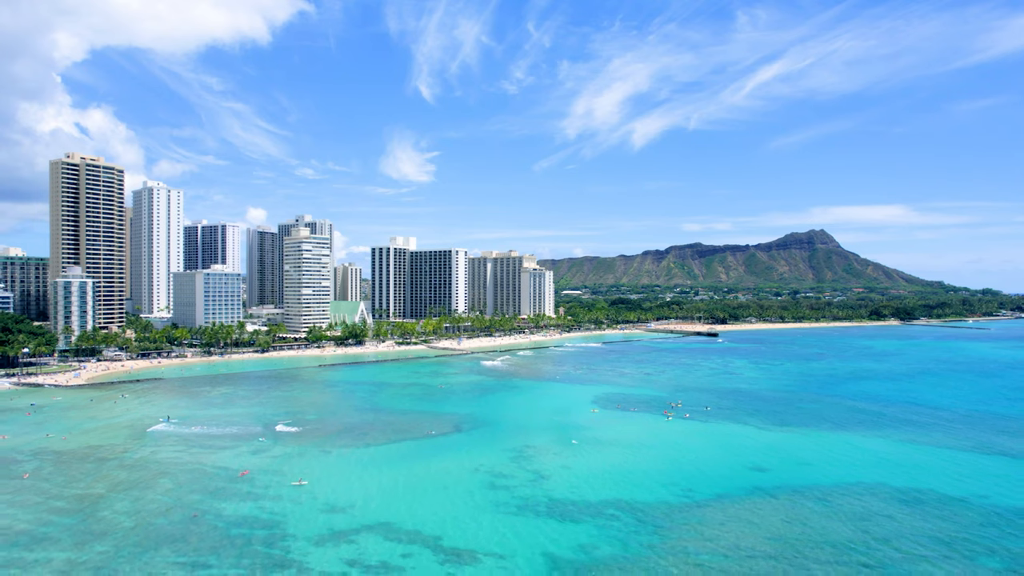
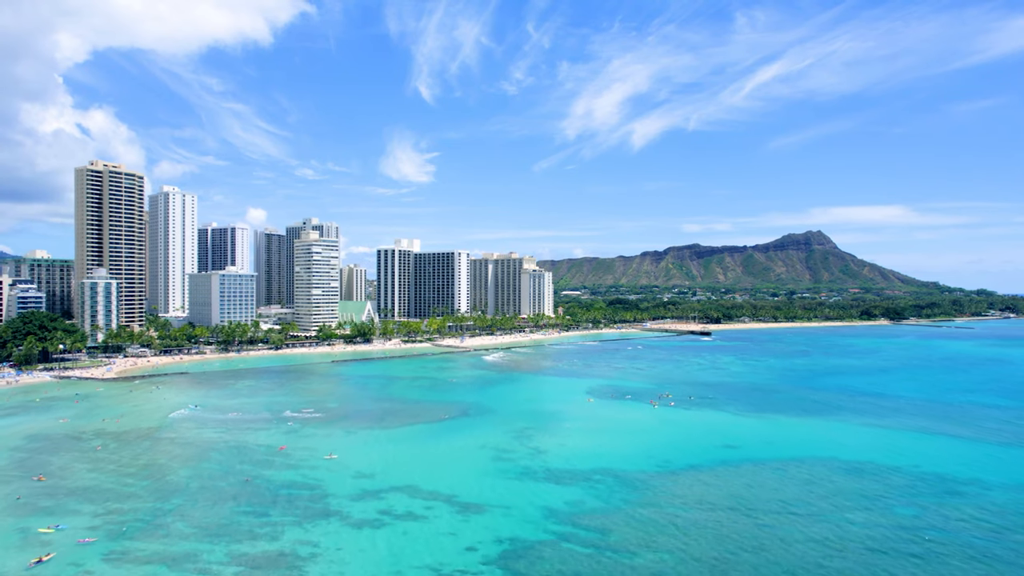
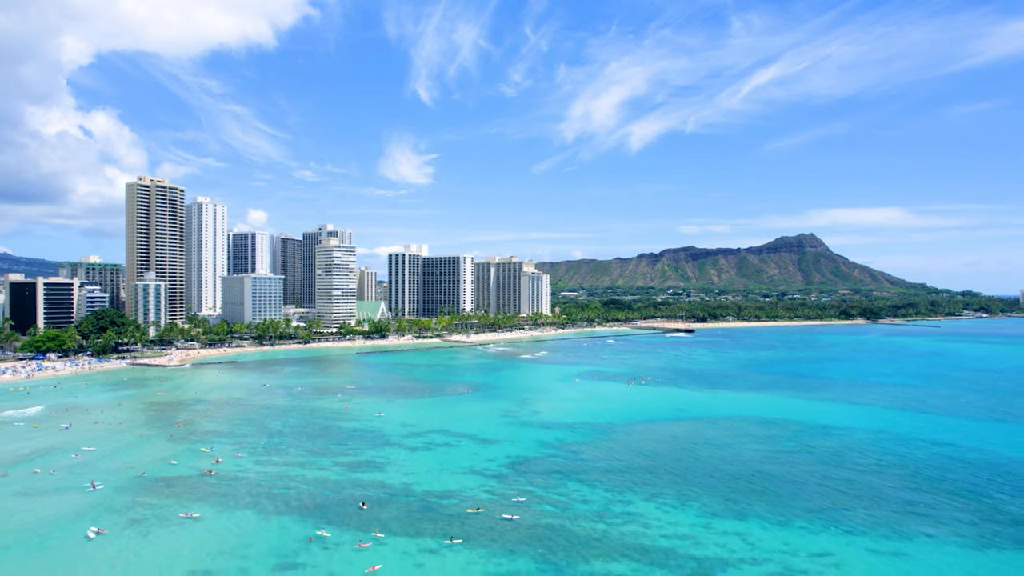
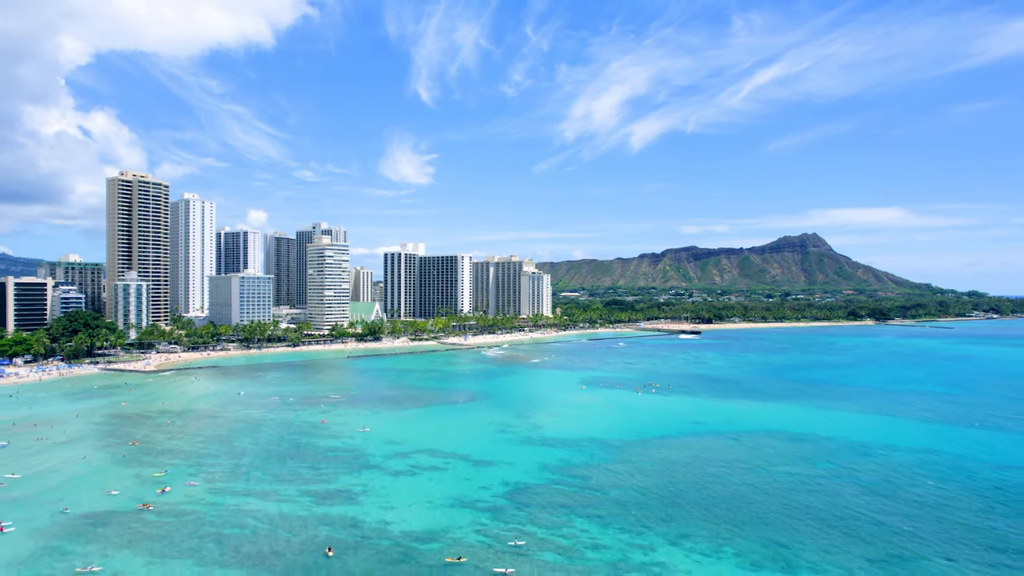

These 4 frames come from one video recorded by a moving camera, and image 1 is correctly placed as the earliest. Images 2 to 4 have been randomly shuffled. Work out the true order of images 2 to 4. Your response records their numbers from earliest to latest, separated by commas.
2, 4, 3
